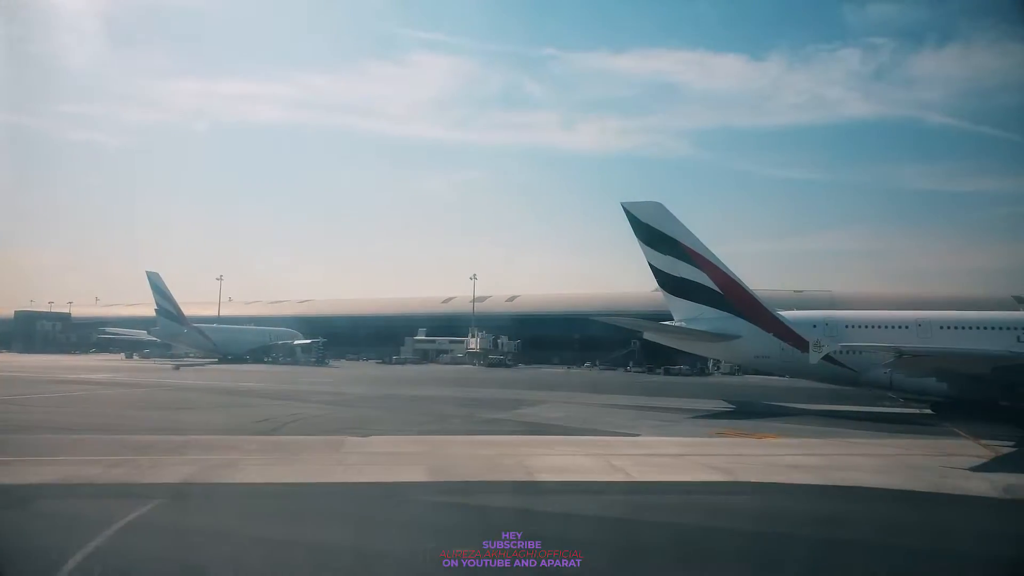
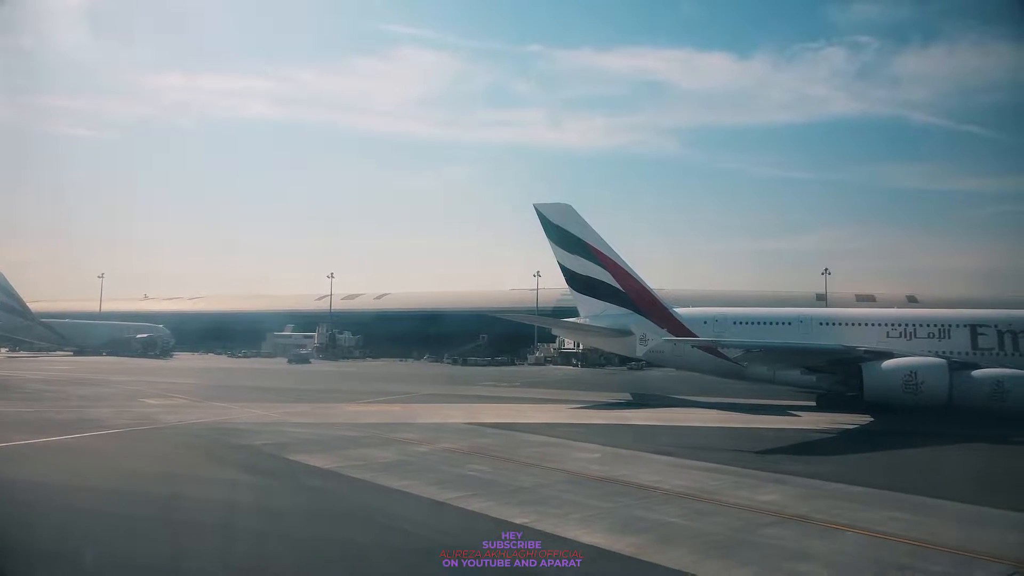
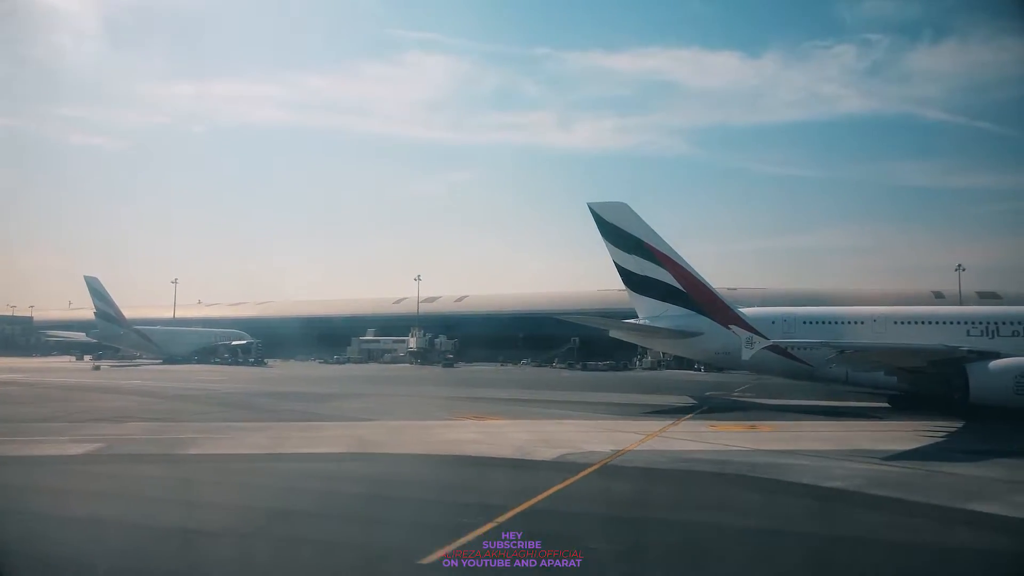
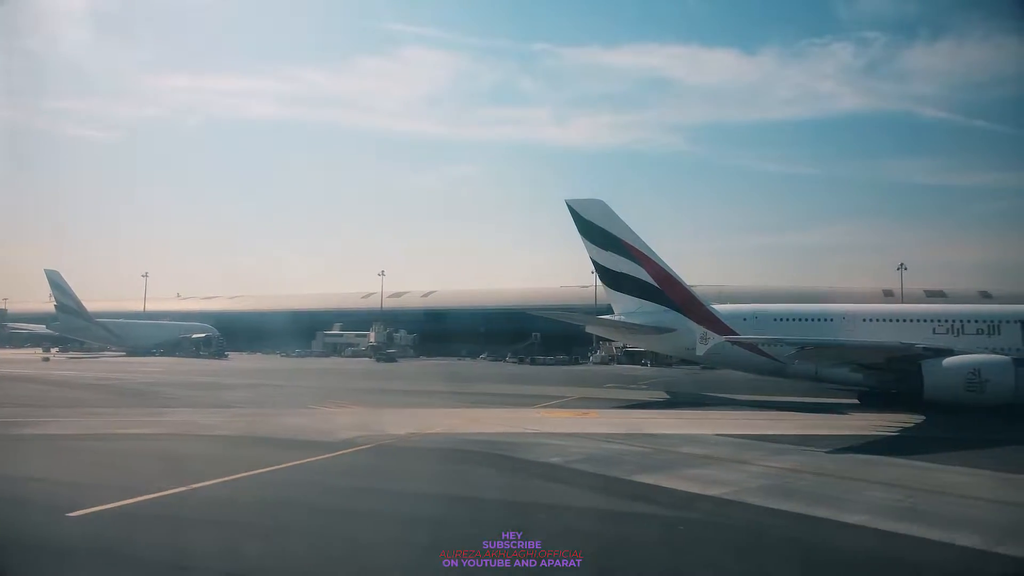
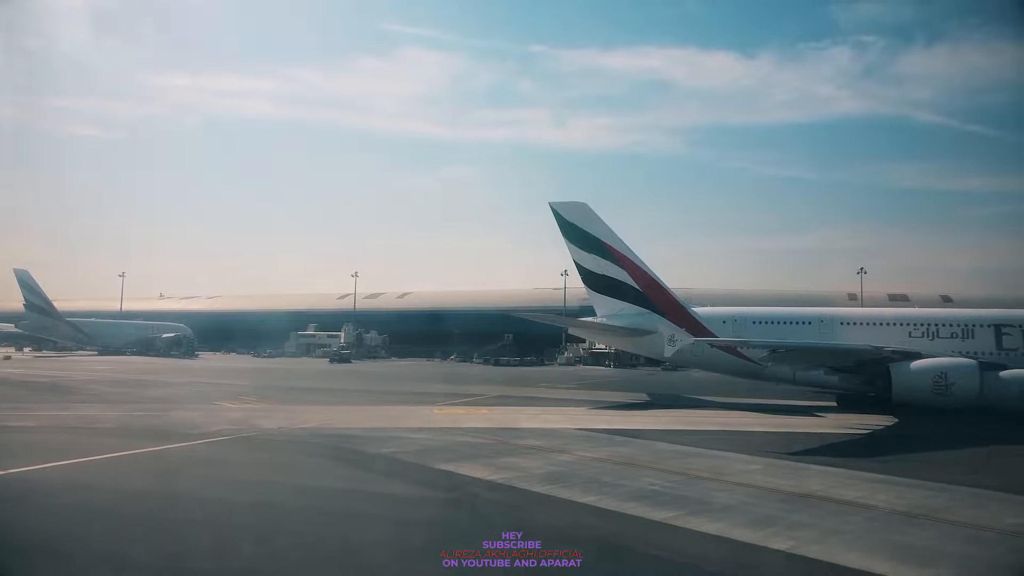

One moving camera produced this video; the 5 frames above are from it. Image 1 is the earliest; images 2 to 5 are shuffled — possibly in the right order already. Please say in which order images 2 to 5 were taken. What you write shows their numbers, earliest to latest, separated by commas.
3, 4, 5, 2
